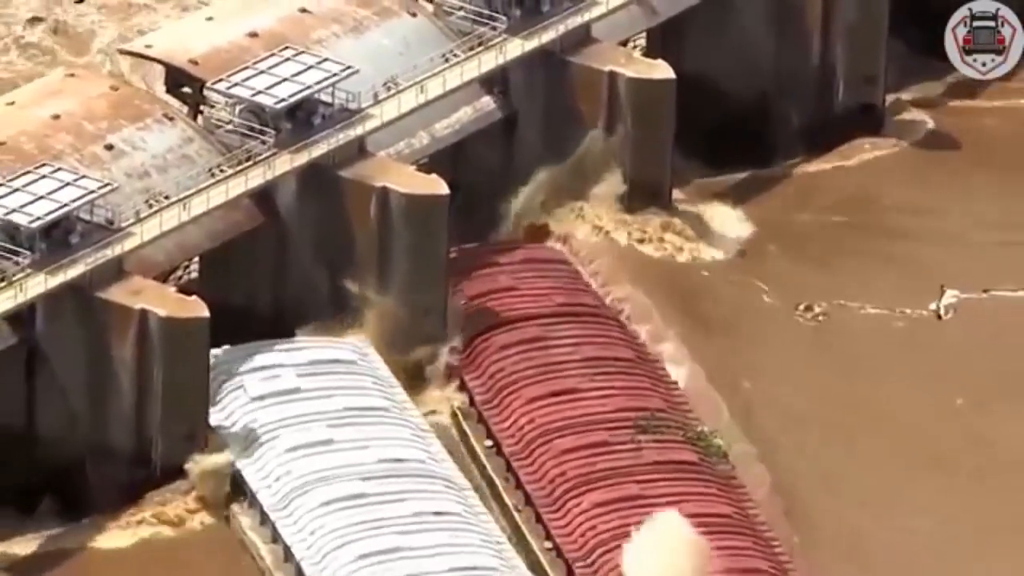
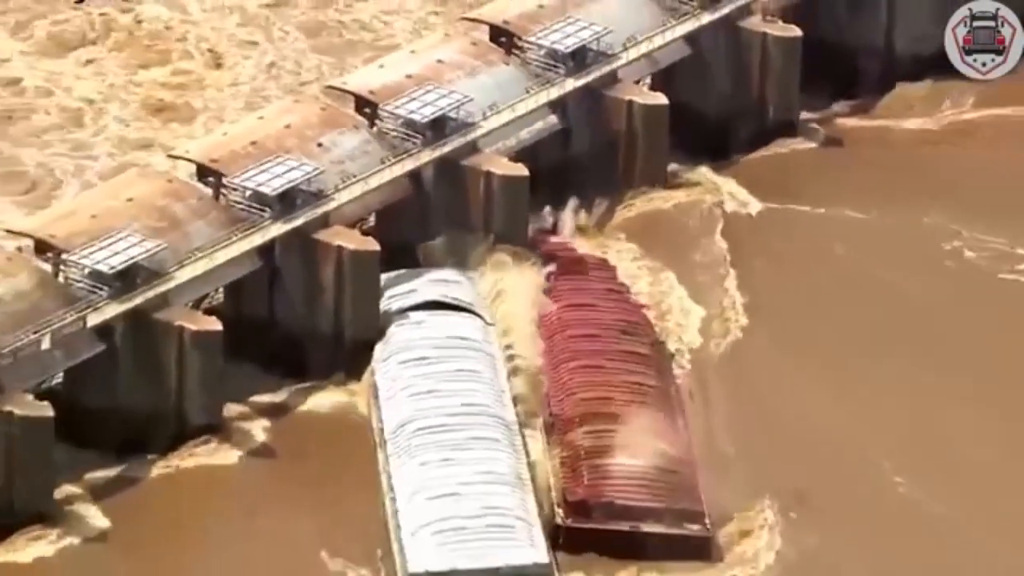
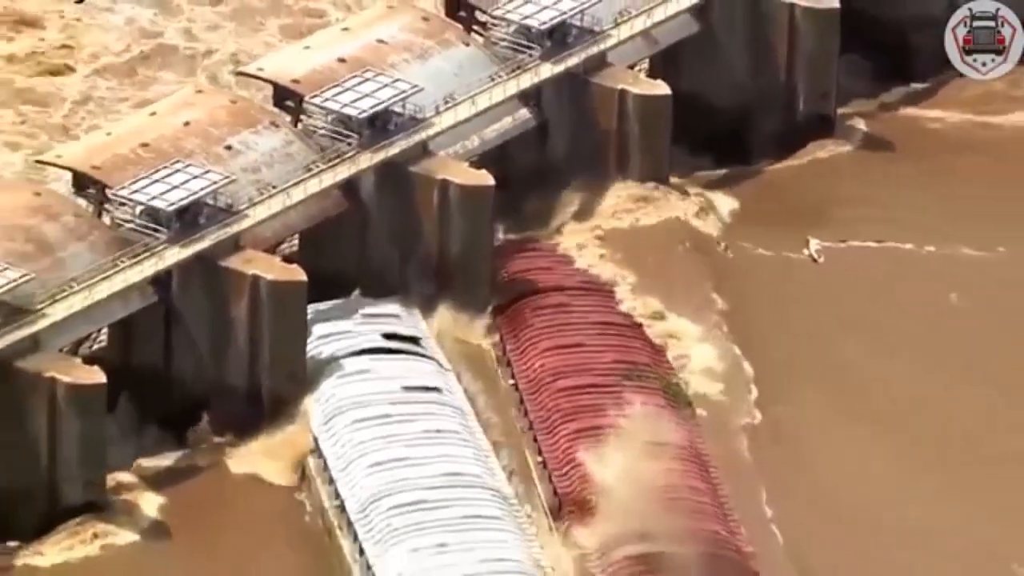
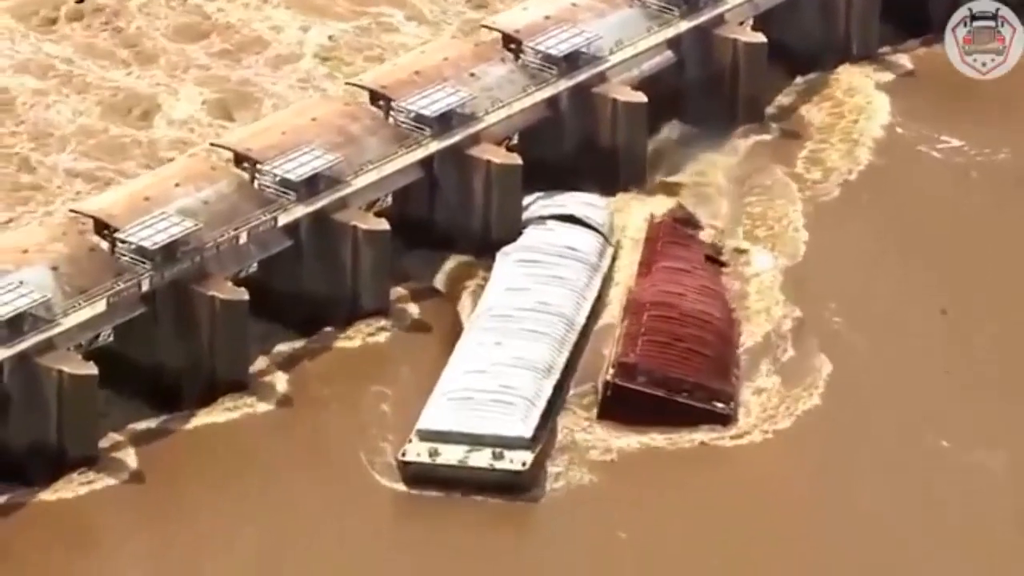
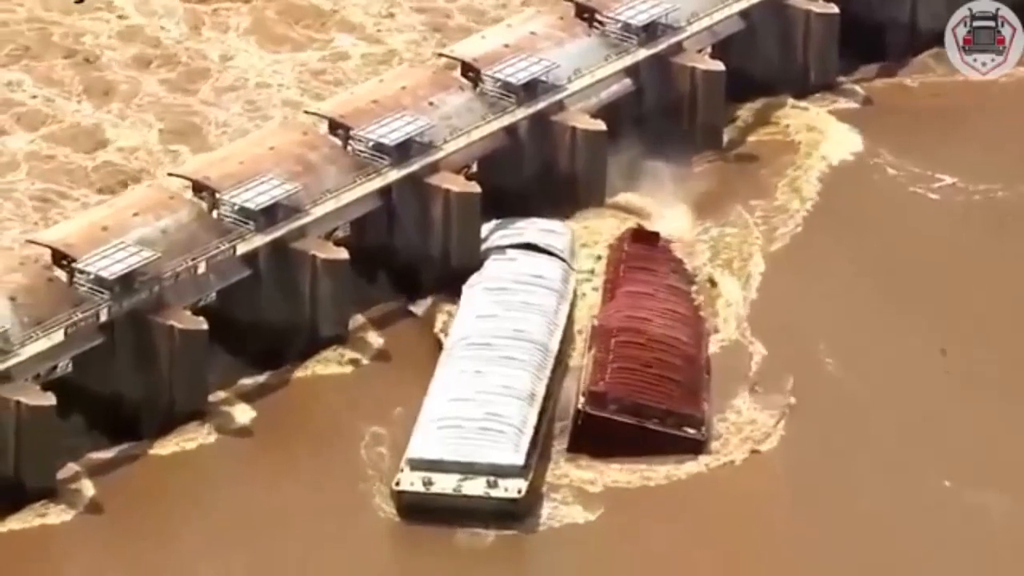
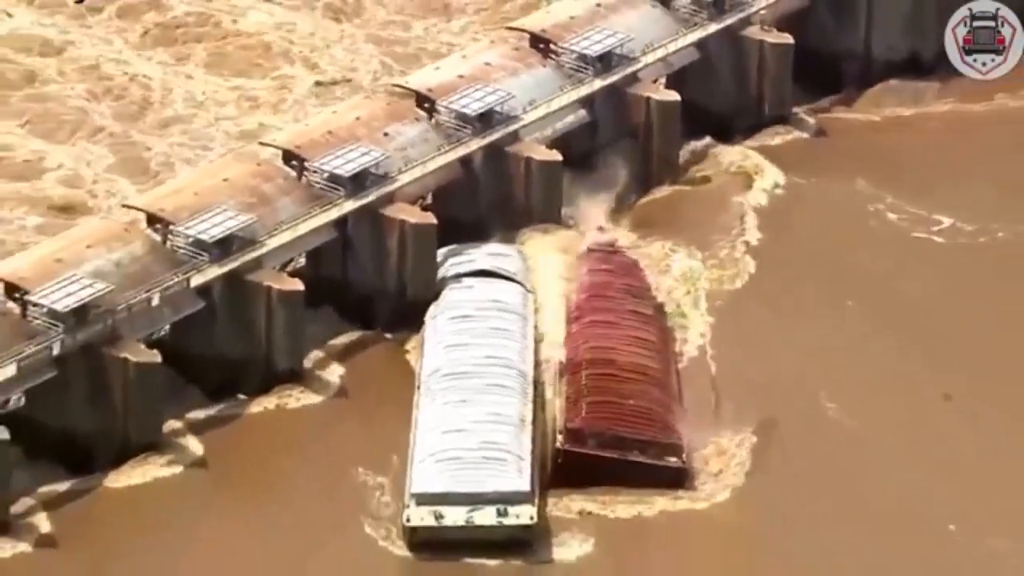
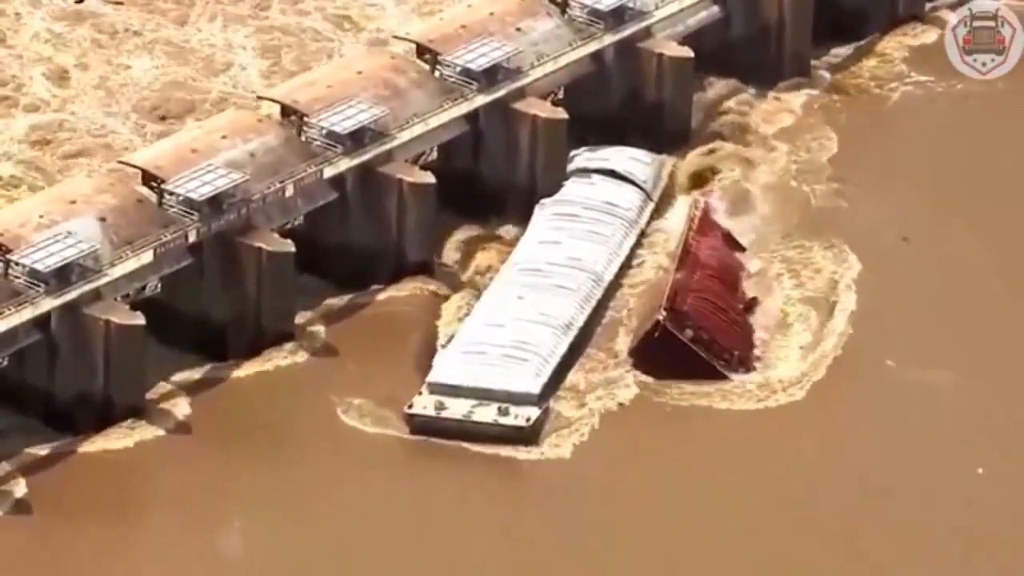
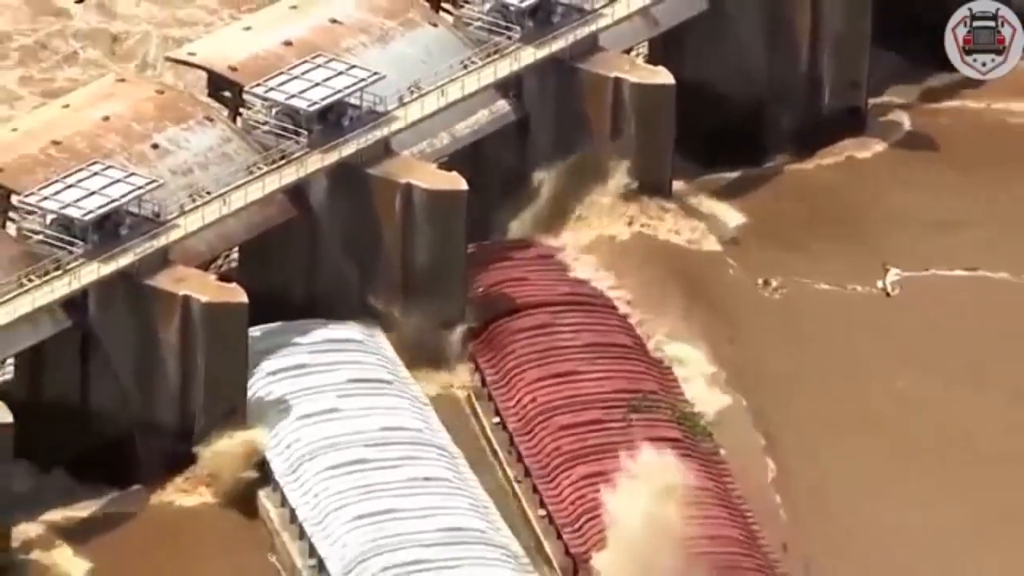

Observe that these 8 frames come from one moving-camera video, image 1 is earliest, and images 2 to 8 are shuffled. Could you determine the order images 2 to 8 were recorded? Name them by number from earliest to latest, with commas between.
8, 3, 2, 6, 5, 4, 7
